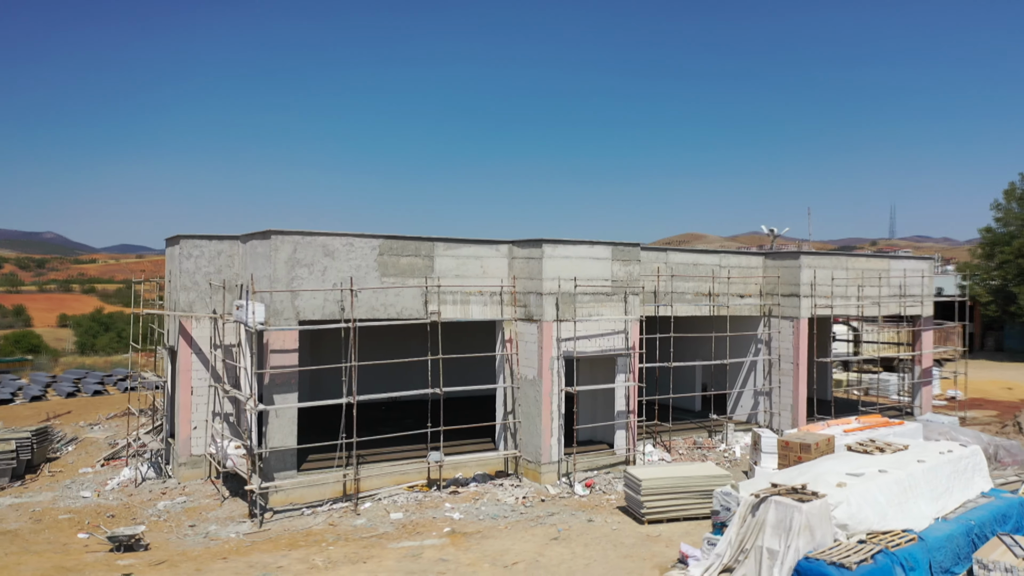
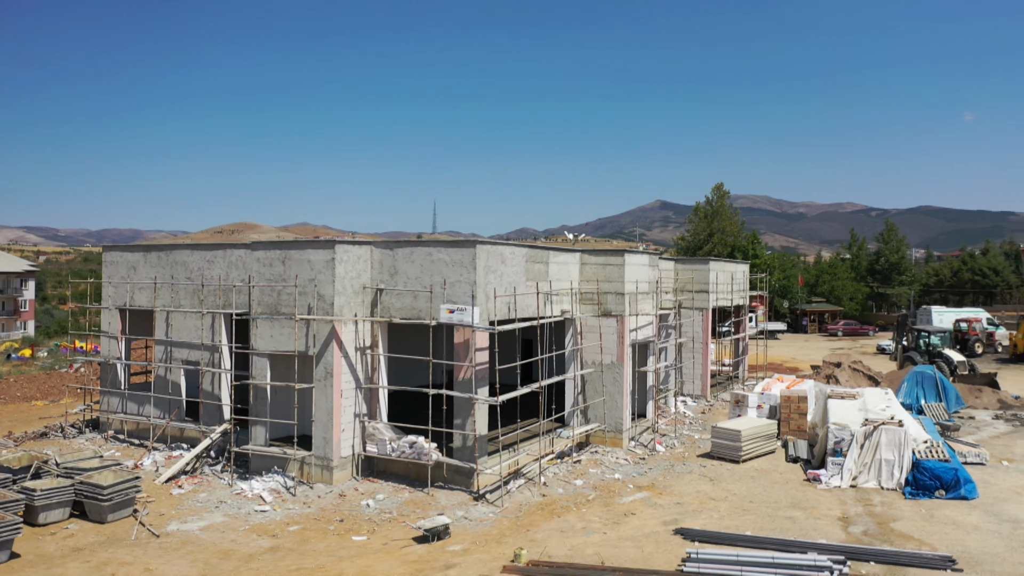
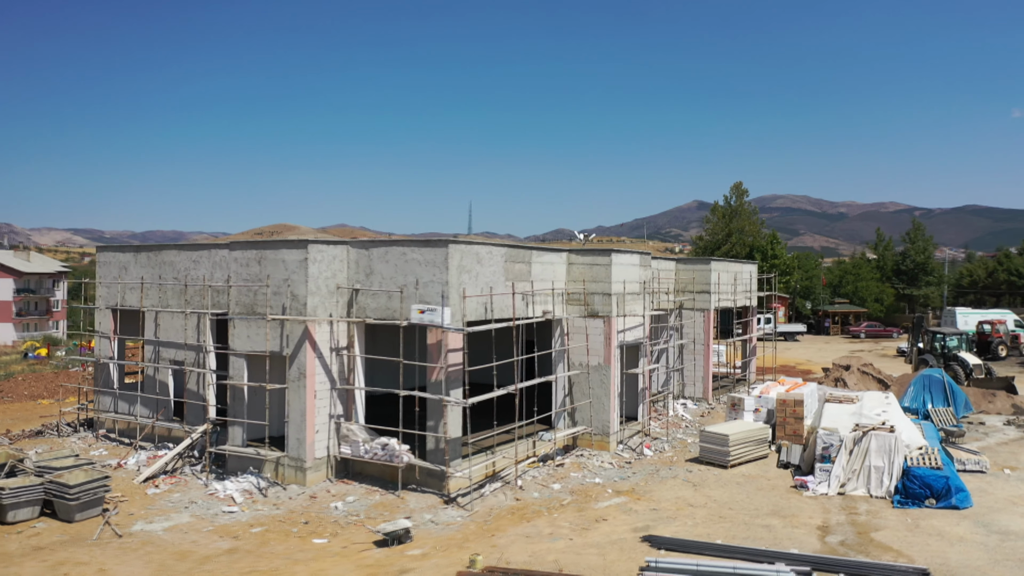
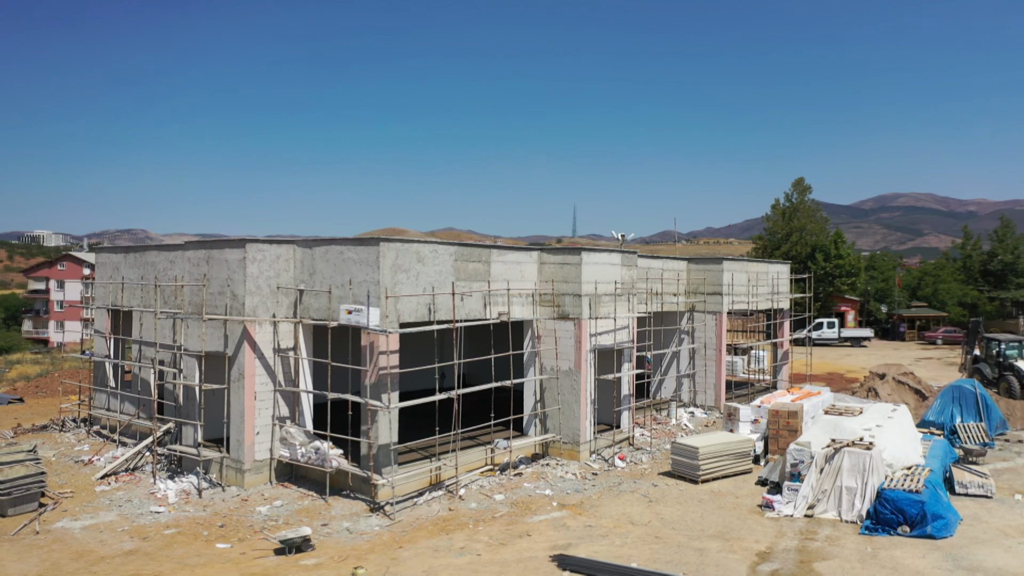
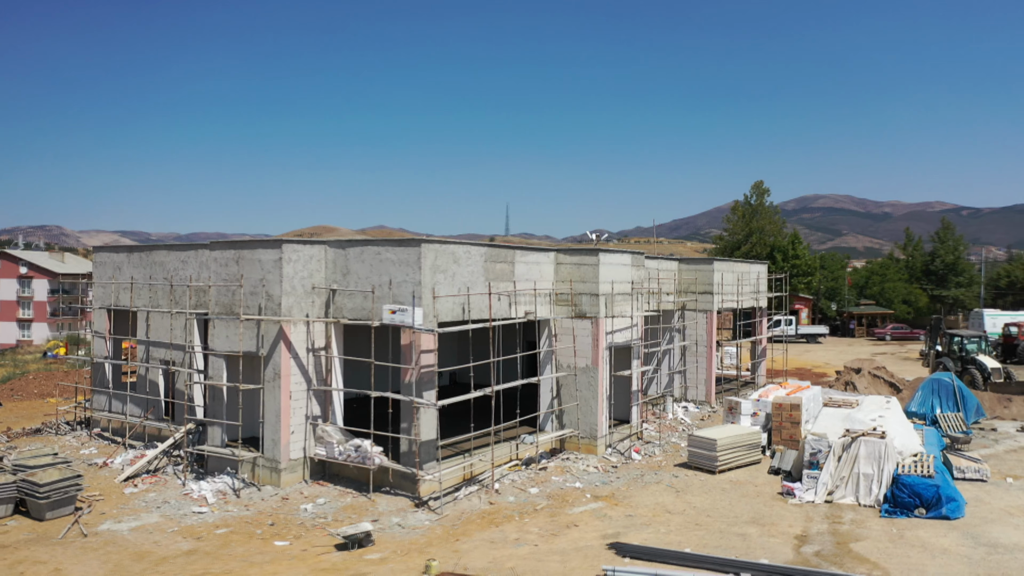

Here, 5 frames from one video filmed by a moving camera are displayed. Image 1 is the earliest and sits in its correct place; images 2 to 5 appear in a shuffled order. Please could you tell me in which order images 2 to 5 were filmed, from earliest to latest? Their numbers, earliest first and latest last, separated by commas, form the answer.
4, 5, 3, 2
